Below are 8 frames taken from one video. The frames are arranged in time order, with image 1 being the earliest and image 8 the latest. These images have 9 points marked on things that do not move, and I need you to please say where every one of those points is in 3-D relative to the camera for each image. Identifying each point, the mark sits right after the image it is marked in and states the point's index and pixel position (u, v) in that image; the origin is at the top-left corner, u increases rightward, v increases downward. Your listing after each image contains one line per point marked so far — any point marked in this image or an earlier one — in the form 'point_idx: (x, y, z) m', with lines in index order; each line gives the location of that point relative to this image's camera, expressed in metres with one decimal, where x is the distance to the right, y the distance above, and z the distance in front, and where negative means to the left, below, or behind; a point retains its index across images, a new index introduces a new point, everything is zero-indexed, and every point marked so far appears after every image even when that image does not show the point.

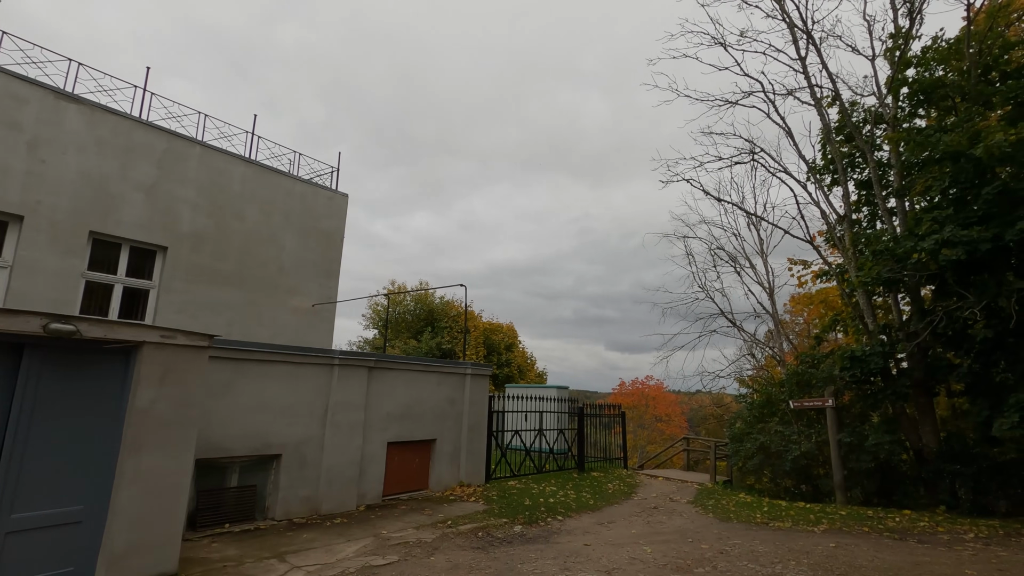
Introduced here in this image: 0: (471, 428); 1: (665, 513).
0: (-0.7, -2.6, +9.5) m
1: (+2.7, -3.9, +9.1) m
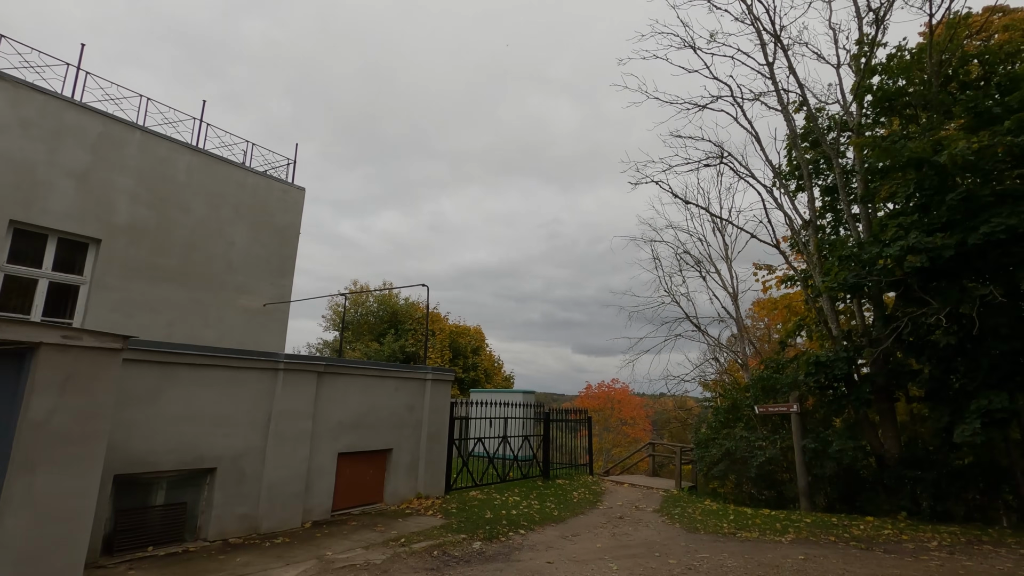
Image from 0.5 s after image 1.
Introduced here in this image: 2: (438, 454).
0: (-1.4, -2.6, +9.0) m
1: (+2.0, -4.0, +8.8) m
2: (-1.3, -2.9, +9.1) m
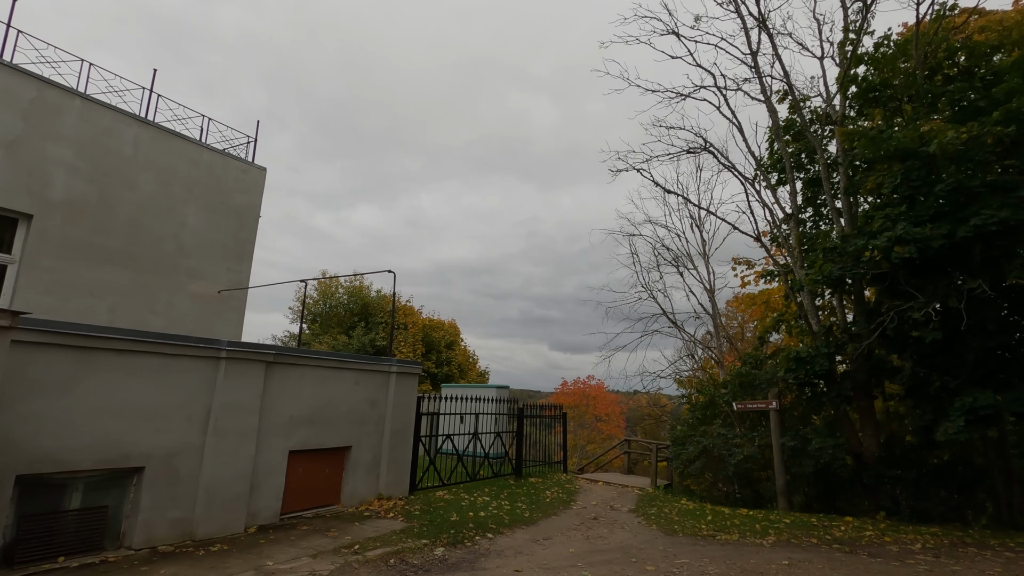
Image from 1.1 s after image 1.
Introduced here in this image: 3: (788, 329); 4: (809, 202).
0: (-1.9, -2.3, +8.4) m
1: (+1.5, -3.8, +8.3) m
2: (-1.8, -2.7, +8.5) m
3: (+6.9, -1.0, +13.0) m
4: (+7.0, +2.0, +12.2) m
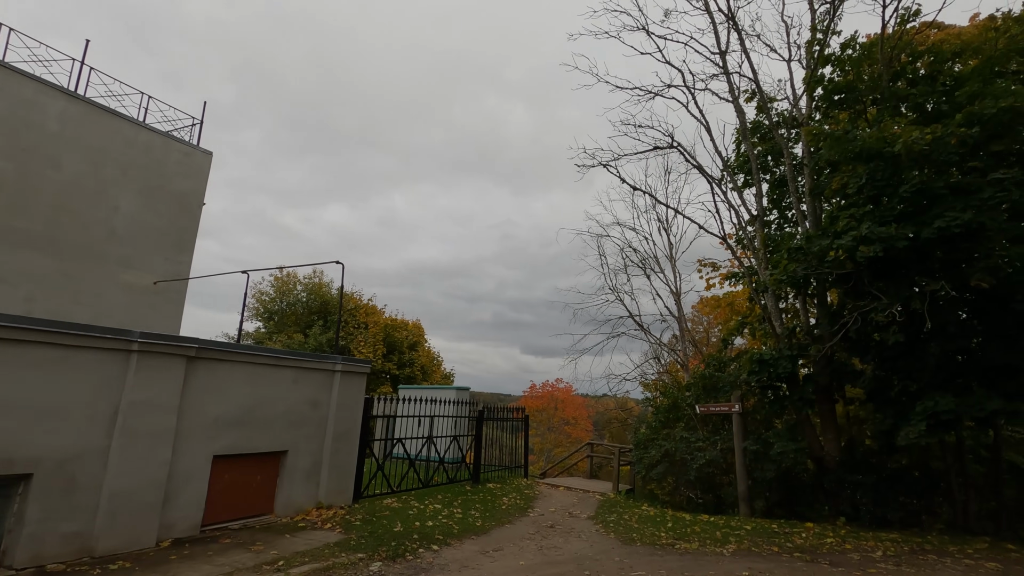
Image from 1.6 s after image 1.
0: (-2.6, -2.2, +7.8) m
1: (+0.8, -3.7, +7.9) m
2: (-2.5, -2.6, +7.9) m
3: (+5.9, -1.1, +12.8) m
4: (+6.1, +2.0, +12.1) m
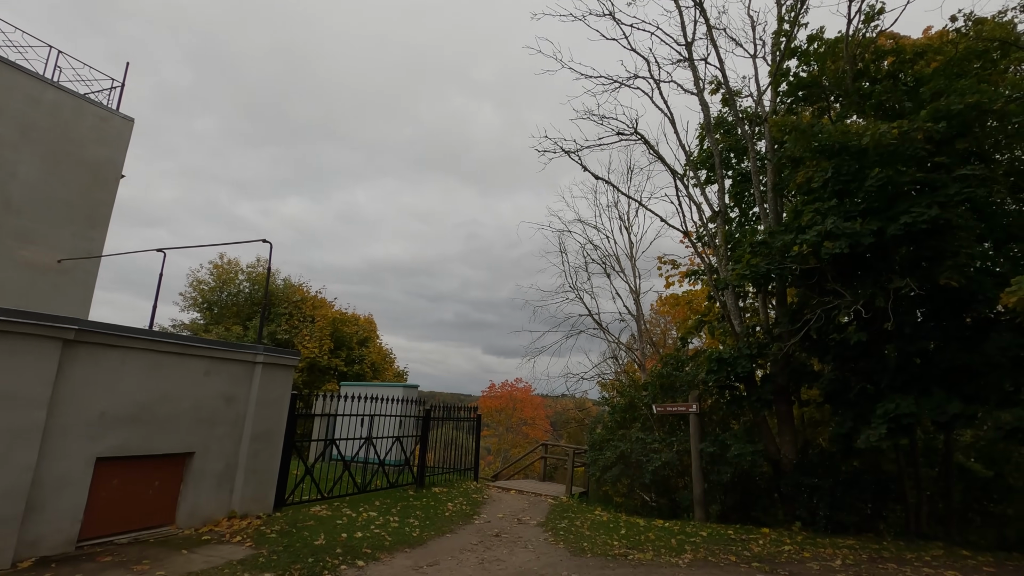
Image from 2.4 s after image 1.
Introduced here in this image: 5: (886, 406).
0: (-3.4, -2.0, +6.9) m
1: (-0.1, -3.6, +7.3) m
2: (-3.3, -2.3, +7.0) m
3: (+4.8, -1.0, +12.6) m
4: (+5.1, +2.0, +11.9) m
5: (+5.4, -1.7, +7.5) m
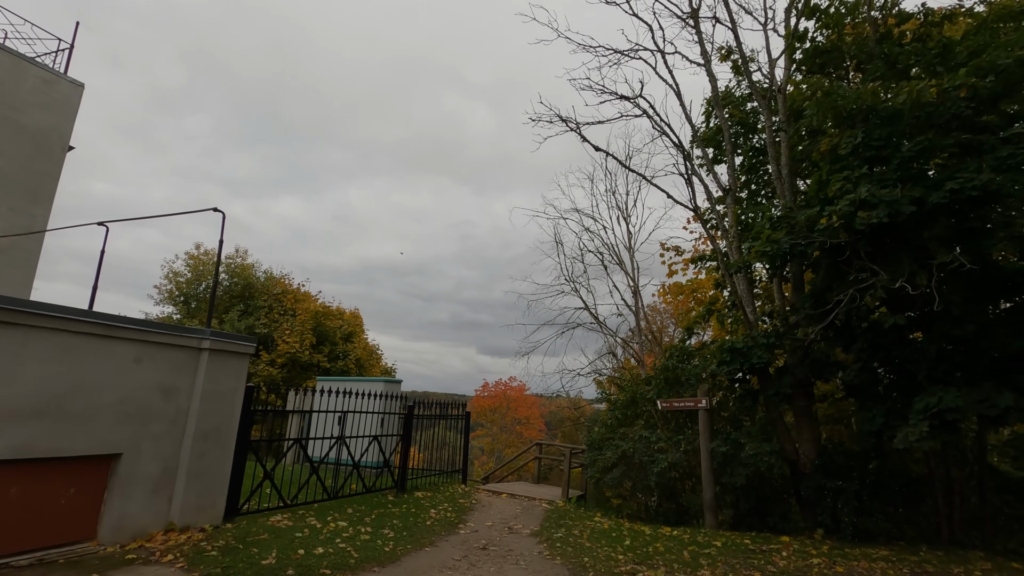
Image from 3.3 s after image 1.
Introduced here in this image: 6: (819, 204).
0: (-3.5, -1.6, +5.9) m
1: (-0.2, -3.3, +6.3) m
2: (-3.4, -2.0, +6.0) m
3: (+4.6, -0.7, +11.7) m
4: (+4.9, +2.3, +11.0) m
5: (+5.3, -1.4, +6.6) m
6: (+4.4, +1.2, +7.4) m
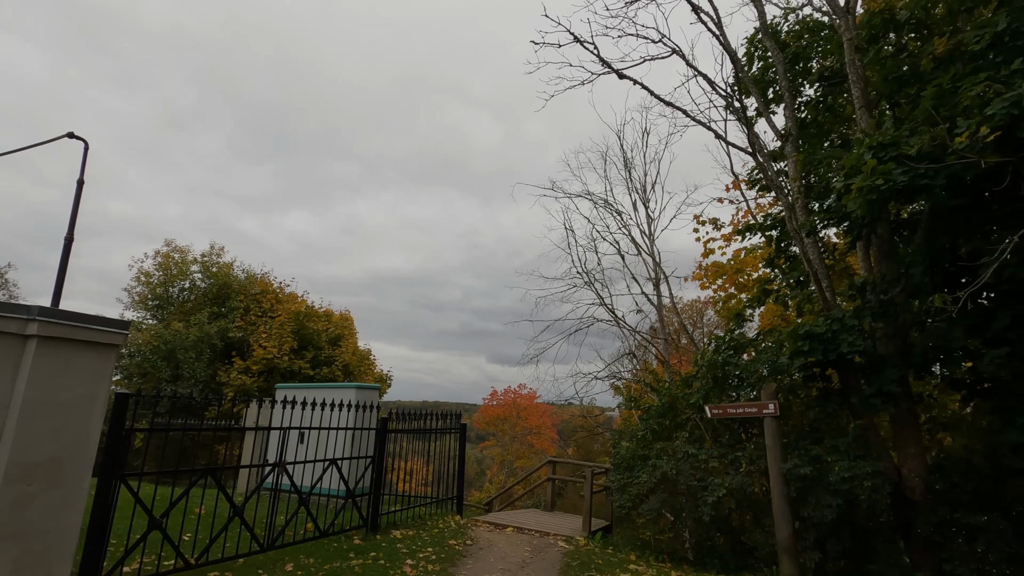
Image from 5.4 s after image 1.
0: (-3.5, -1.3, +3.8) m
1: (-0.2, -2.9, +4.1) m
2: (-3.4, -1.7, +3.9) m
3: (+4.7, -0.3, +9.4) m
4: (+4.9, +2.7, +8.8) m
5: (+5.3, -0.9, +4.3) m
6: (+4.3, +1.7, +5.2) m
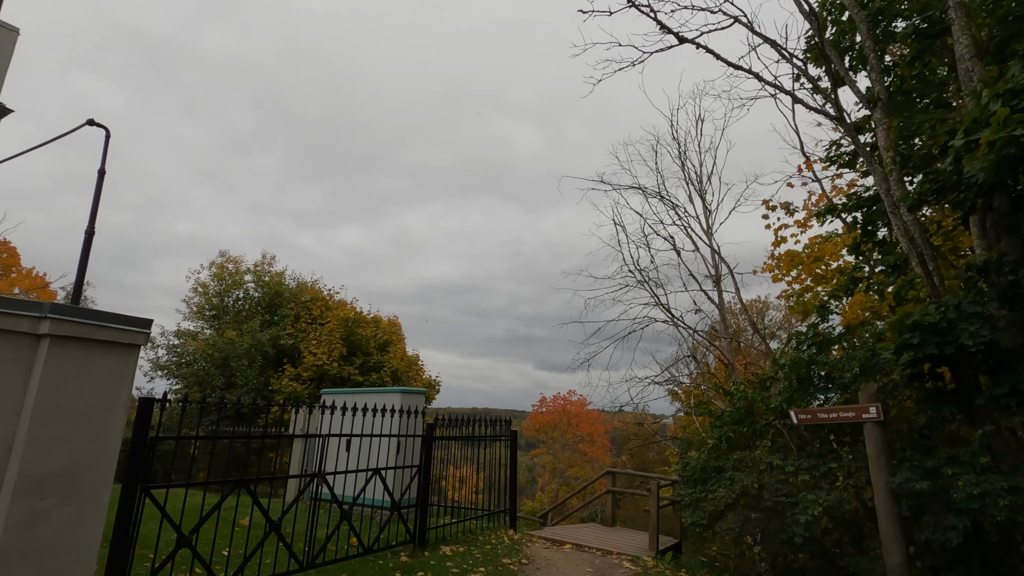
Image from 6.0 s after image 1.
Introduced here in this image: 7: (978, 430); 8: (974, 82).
0: (-3.1, -1.3, +3.4) m
1: (+0.3, -2.7, +3.4) m
2: (-3.0, -1.6, +3.5) m
3: (+5.5, -0.1, +8.3) m
4: (+5.7, +2.9, +7.7) m
5: (+5.7, -0.6, +3.2) m
6: (+4.8, +1.9, +4.2) m
7: (+5.3, -1.6, +5.9) m
8: (+5.5, +2.3, +6.1) m
